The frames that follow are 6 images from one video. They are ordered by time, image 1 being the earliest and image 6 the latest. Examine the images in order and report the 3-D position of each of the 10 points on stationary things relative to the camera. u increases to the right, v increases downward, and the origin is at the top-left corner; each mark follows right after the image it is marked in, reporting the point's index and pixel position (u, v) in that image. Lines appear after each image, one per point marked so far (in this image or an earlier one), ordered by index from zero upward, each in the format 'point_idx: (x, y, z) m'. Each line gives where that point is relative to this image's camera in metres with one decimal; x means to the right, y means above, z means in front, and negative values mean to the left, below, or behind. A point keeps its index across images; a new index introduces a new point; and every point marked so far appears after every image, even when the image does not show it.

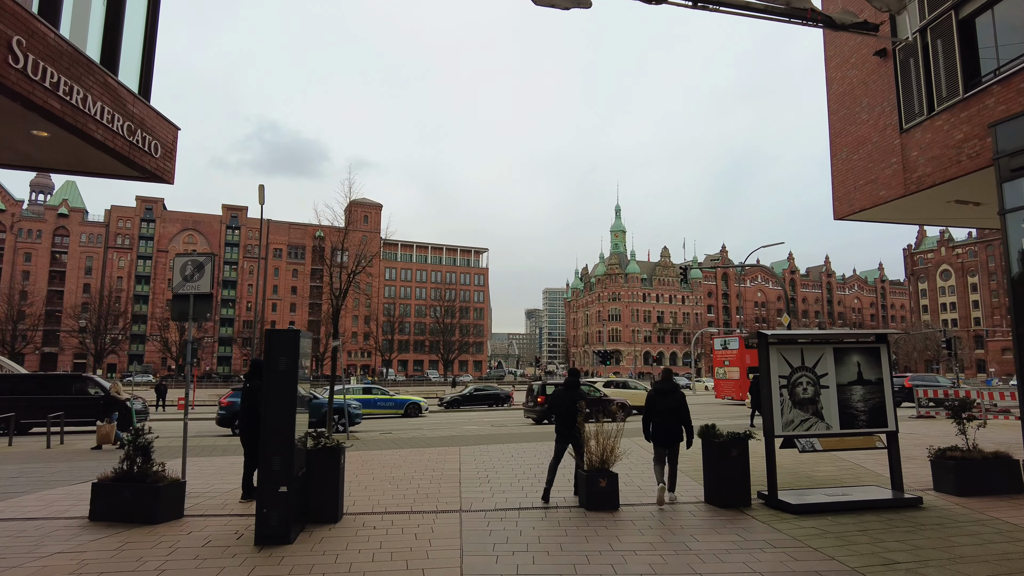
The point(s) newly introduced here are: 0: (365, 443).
0: (-3.8, -4.0, +15.1) m
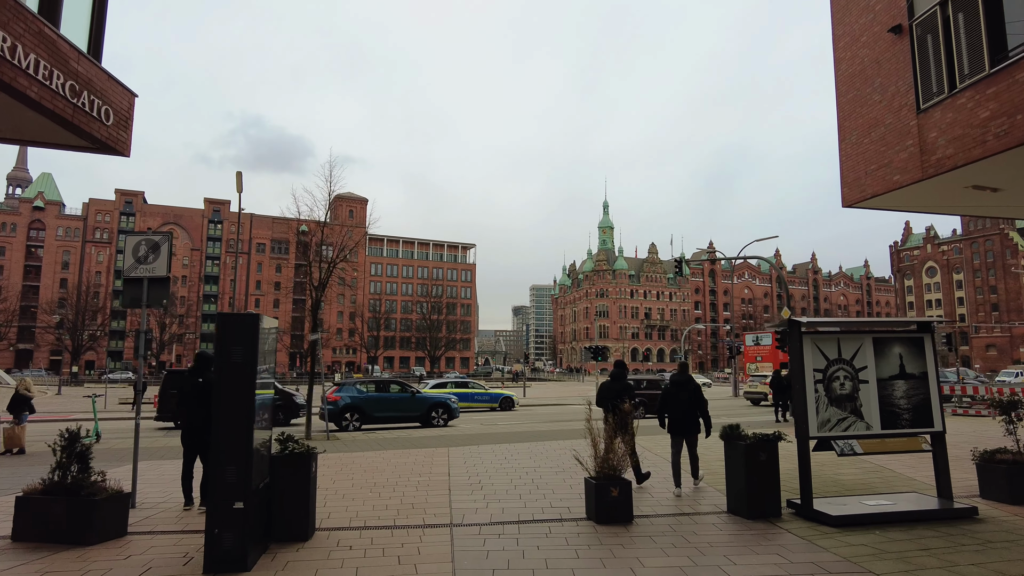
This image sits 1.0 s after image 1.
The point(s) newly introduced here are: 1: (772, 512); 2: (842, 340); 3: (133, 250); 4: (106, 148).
0: (-4.0, -3.8, +14.1) m
1: (+3.0, -2.5, +6.6) m
2: (+3.8, -0.6, +6.7) m
3: (-5.0, +0.5, +7.8) m
4: (-6.0, +2.1, +8.7) m
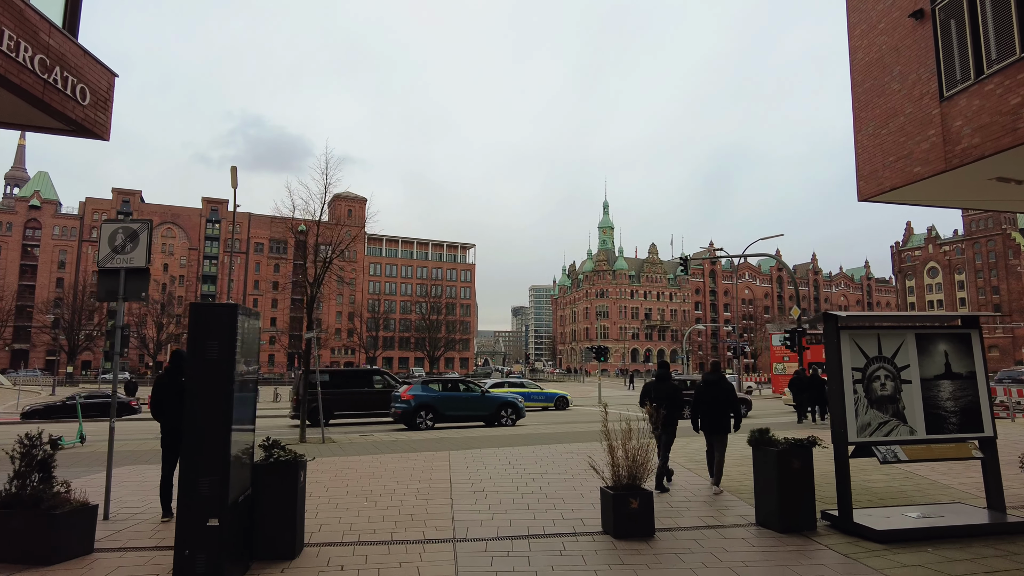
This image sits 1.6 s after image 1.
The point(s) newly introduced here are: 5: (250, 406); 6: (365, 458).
0: (-3.9, -3.7, +13.5) m
1: (+3.1, -2.5, +6.0) m
2: (+3.9, -0.5, +6.1) m
3: (-4.9, +0.6, +7.2) m
4: (-6.0, +2.2, +8.1) m
5: (-2.4, -1.0, +5.2) m
6: (-2.8, -3.3, +11.3) m
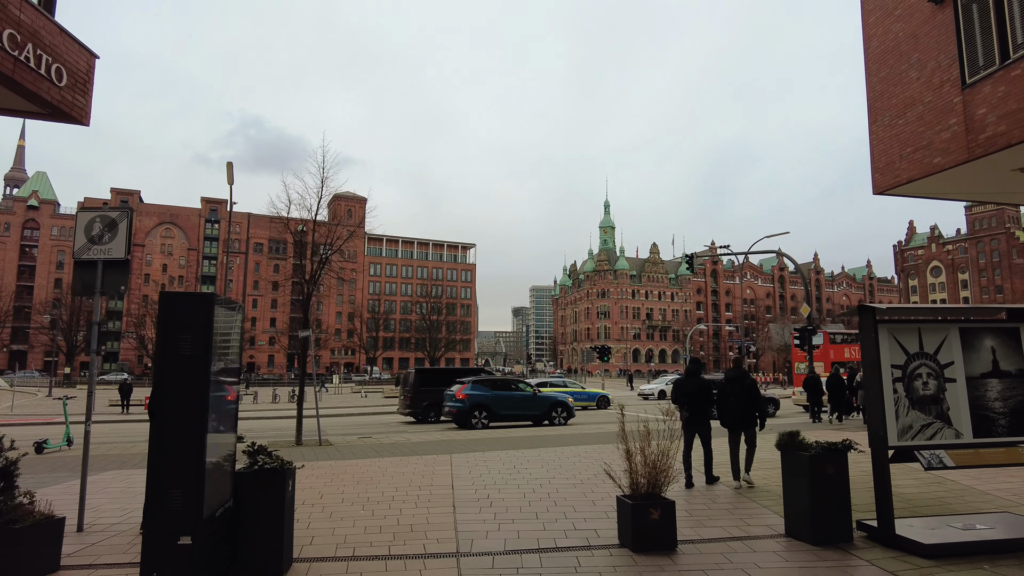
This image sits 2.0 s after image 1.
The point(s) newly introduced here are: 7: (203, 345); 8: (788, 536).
0: (-3.8, -3.6, +13.0) m
1: (+3.1, -2.4, +5.5) m
2: (+4.0, -0.4, +5.6) m
3: (-4.9, +0.7, +6.7) m
4: (-5.9, +2.2, +7.6) m
5: (-2.3, -1.0, +4.7) m
6: (-2.8, -3.2, +10.8) m
7: (-2.1, -0.4, +4.0) m
8: (+2.7, -2.5, +5.8) m
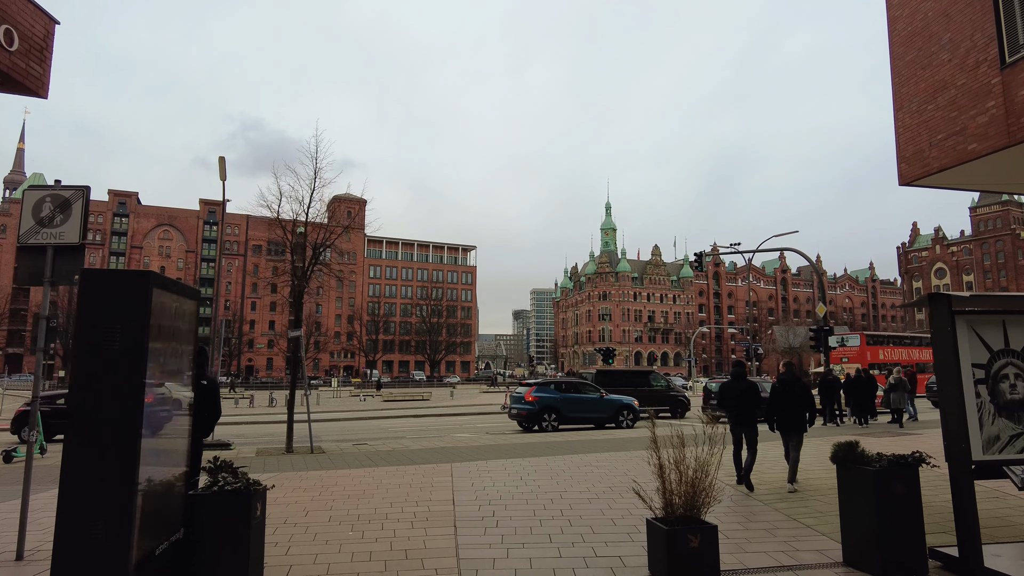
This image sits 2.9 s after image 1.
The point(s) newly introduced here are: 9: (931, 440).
0: (-3.7, -3.5, +12.1) m
1: (+3.2, -2.2, +4.7) m
2: (+4.1, -0.3, +4.8) m
3: (-4.8, +0.8, +5.8) m
4: (-5.8, +2.3, +6.7) m
5: (-2.2, -0.8, +3.9) m
6: (-2.7, -3.2, +10.0) m
7: (-2.0, -0.3, +3.1) m
8: (+2.8, -2.4, +4.9) m
9: (+10.1, -3.6, +14.1) m
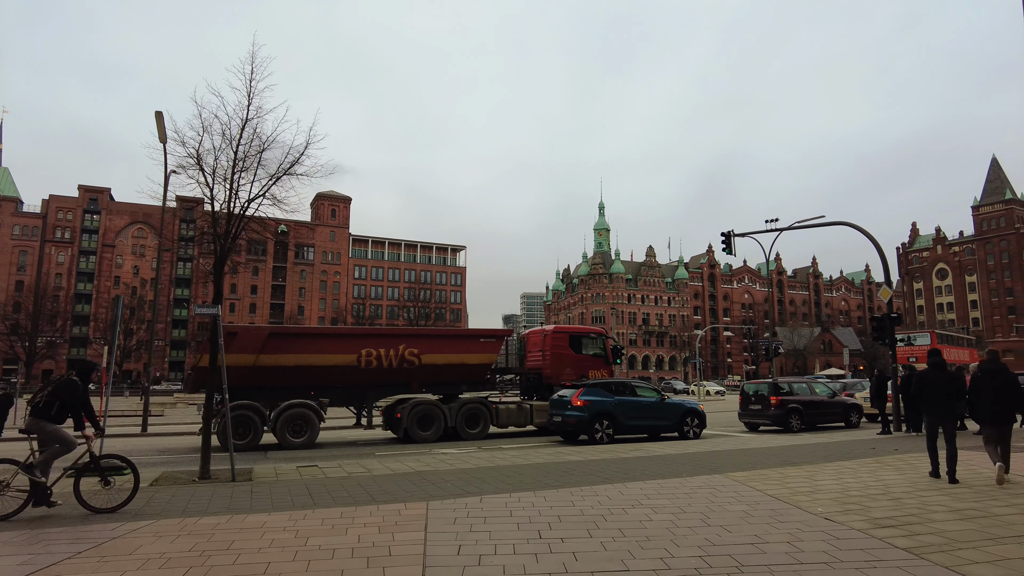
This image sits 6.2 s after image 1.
0: (-3.7, -2.9, +8.4) m
1: (+3.4, -1.5, +1.1) m
2: (+4.3, +0.4, +1.2) m
3: (-4.6, +1.5, +2.1) m
4: (-5.6, +3.0, +3.0) m
5: (-2.0, -0.1, +0.2) m
6: (-2.5, -2.5, +6.3) m
7: (-1.8, +0.4, -0.5) m
8: (+3.0, -1.7, +1.3) m
9: (+10.1, -3.0, +10.6) m
